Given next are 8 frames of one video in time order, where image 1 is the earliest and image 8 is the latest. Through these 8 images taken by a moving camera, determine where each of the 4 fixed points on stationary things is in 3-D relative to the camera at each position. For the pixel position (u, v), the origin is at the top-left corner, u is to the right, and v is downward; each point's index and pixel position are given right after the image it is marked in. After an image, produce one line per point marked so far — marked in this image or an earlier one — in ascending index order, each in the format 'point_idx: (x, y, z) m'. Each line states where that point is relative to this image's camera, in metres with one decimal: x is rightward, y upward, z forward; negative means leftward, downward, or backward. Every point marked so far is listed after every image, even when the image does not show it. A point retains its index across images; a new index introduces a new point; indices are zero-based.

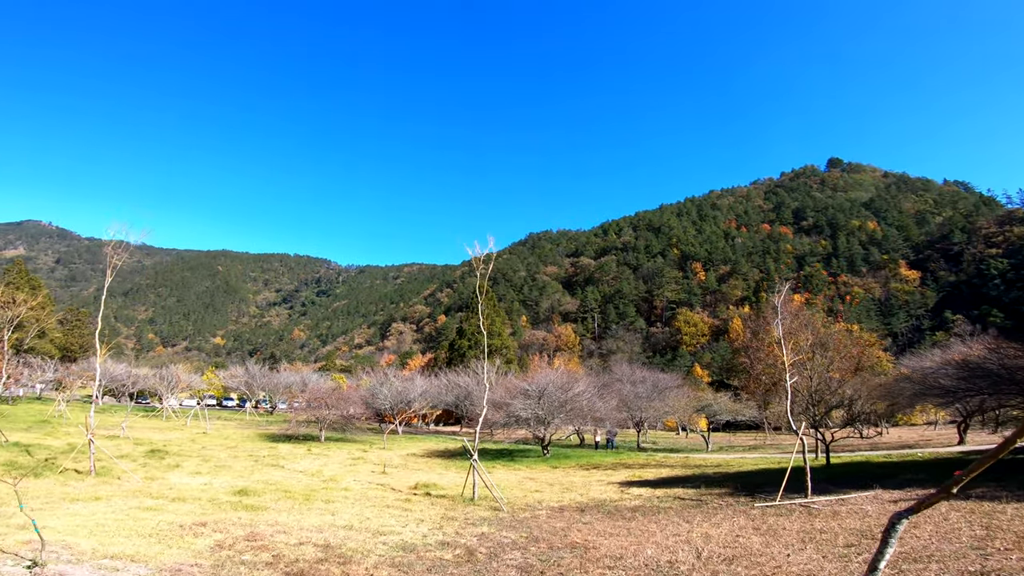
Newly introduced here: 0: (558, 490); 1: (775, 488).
0: (+1.2, -5.5, +14.0) m
1: (+6.0, -4.6, +11.7) m
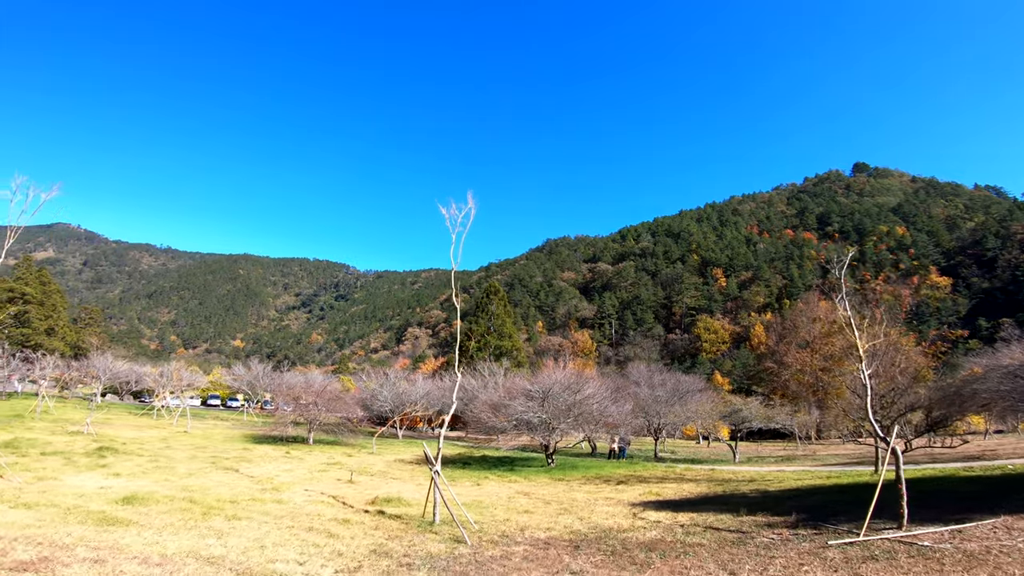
0: (+0.9, -4.8, +11.1) m
1: (+5.5, -3.9, +8.6) m
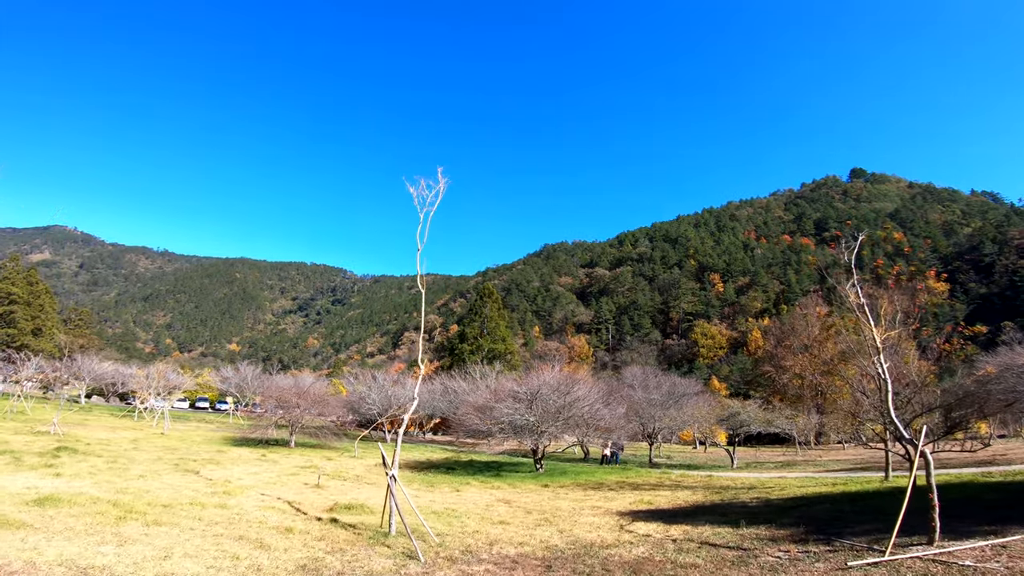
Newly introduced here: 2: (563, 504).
0: (+0.4, -4.5, +9.9) m
1: (+5.1, -3.6, +7.5) m
2: (+1.2, -5.2, +12.5) m
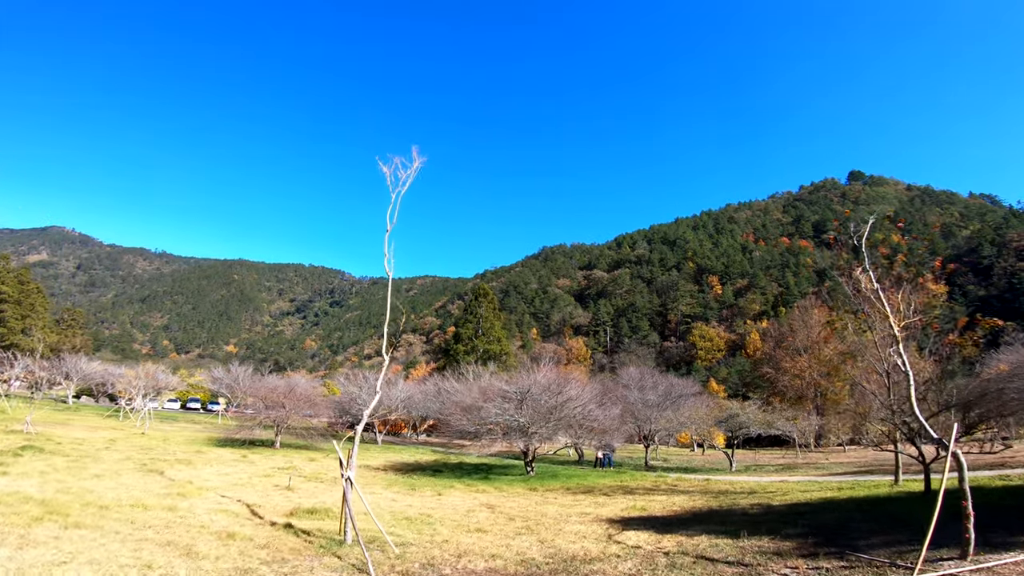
0: (0.0, -4.3, +9.1) m
1: (+4.7, -3.3, +6.6) m
2: (+0.8, -5.0, +11.7) m
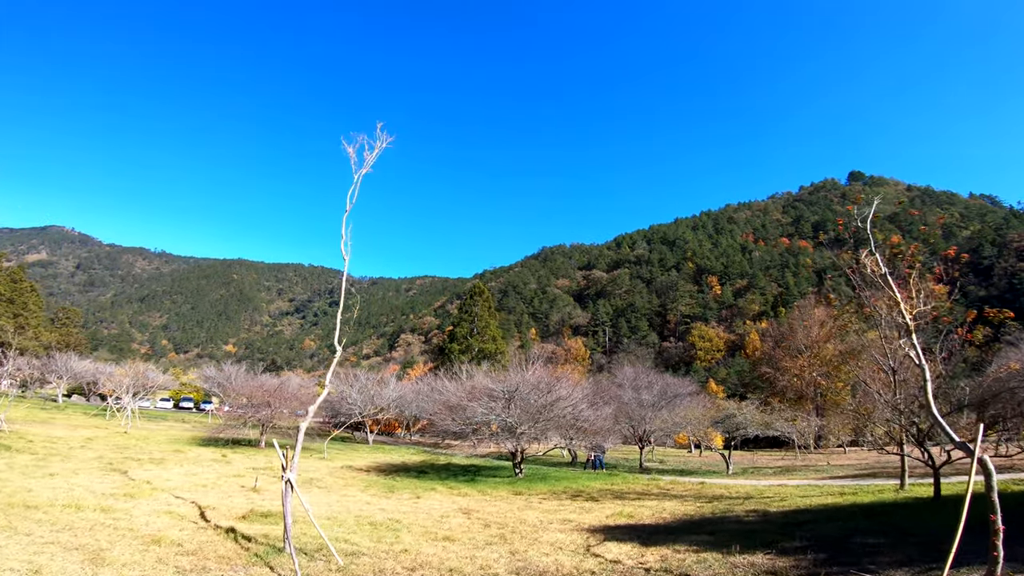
0: (-0.5, -4.1, +8.3) m
1: (+4.3, -3.1, +5.9) m
2: (+0.4, -4.8, +10.9) m
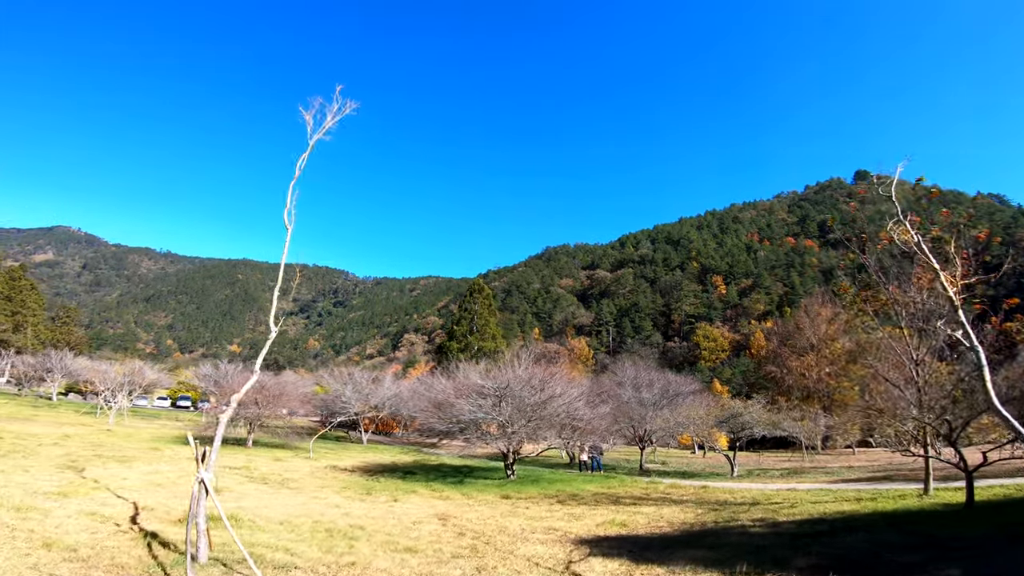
0: (-0.9, -3.7, +7.2) m
1: (+3.8, -2.8, +4.8) m
2: (0.0, -4.5, +9.8) m
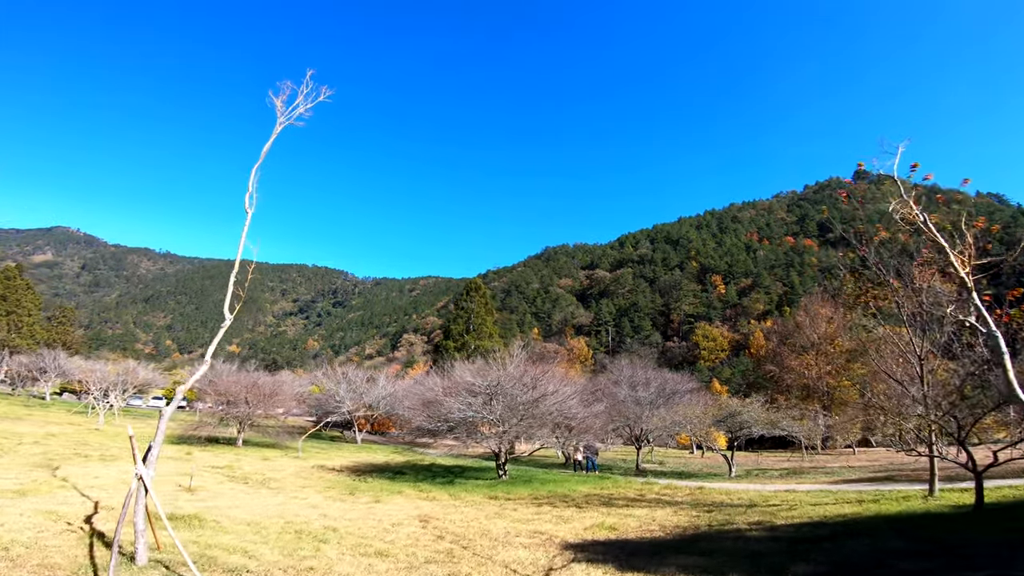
0: (-1.1, -3.6, +6.7) m
1: (+3.6, -2.6, +4.3) m
2: (-0.3, -4.3, +9.3) m
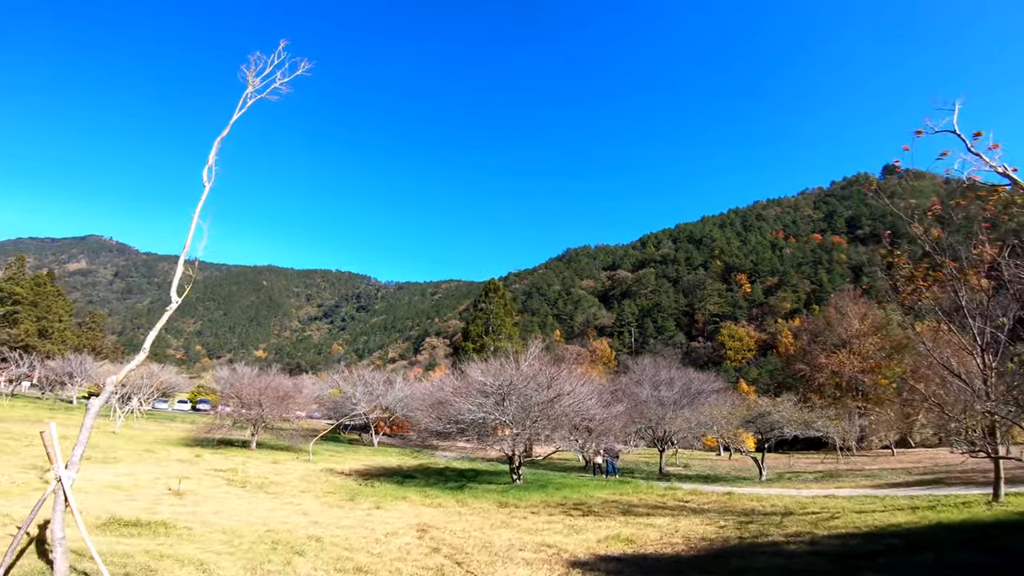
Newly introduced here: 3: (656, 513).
0: (-1.2, -3.3, +5.9) m
1: (+3.4, -2.3, +3.2) m
2: (-0.2, -4.0, +8.4) m
3: (+3.0, -4.7, +10.8) m
